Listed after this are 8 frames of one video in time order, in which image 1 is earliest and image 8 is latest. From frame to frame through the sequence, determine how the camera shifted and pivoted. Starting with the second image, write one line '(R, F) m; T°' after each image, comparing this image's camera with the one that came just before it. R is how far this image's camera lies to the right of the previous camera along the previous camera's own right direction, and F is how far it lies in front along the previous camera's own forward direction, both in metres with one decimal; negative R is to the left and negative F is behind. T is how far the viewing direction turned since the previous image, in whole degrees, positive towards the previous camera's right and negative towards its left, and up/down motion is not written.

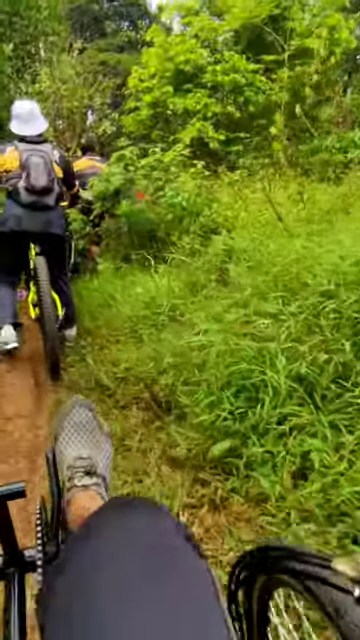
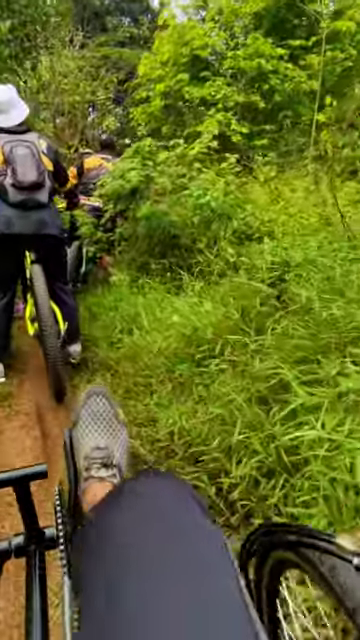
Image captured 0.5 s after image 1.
(-0.3, +1.0) m; 0°
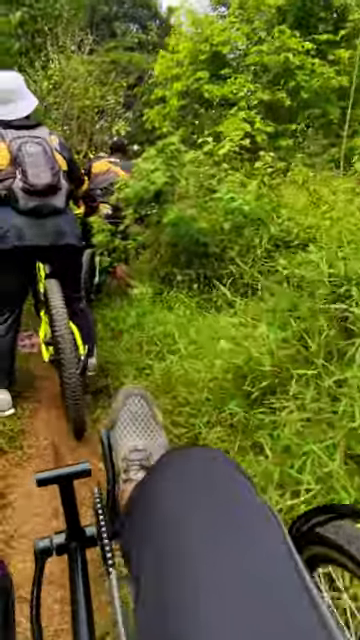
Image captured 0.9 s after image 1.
(-0.2, +0.6) m; -1°
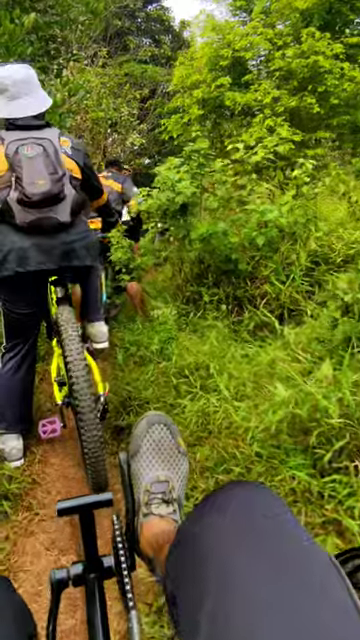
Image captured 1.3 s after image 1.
(-0.1, +0.5) m; -1°
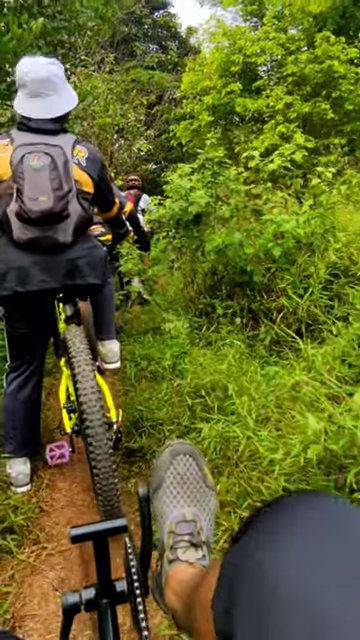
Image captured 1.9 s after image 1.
(-0.1, +0.2) m; 0°
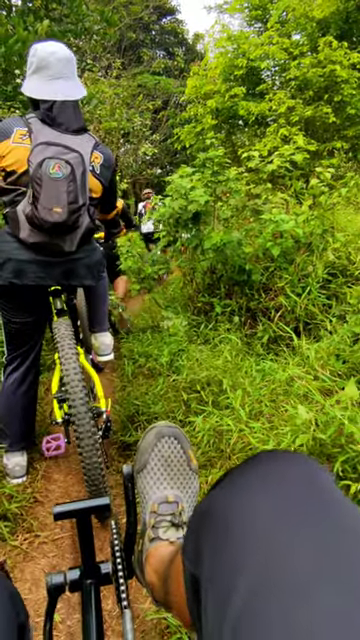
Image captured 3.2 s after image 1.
(0.0, 0.0) m; 0°
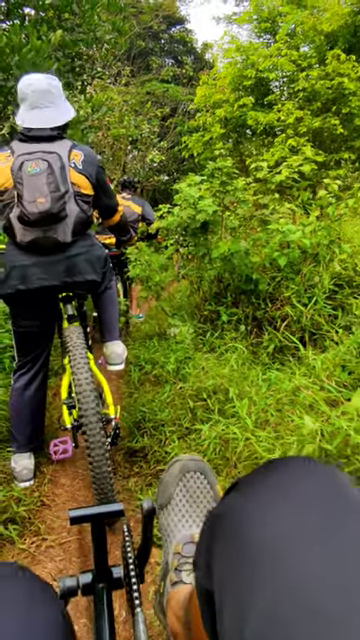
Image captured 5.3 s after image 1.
(0.0, 0.0) m; 0°
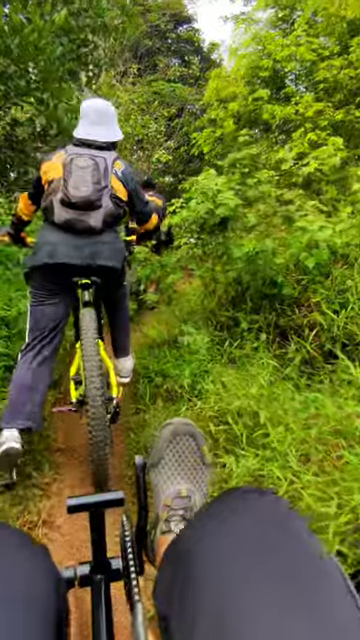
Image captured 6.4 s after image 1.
(-0.1, +0.5) m; 0°
